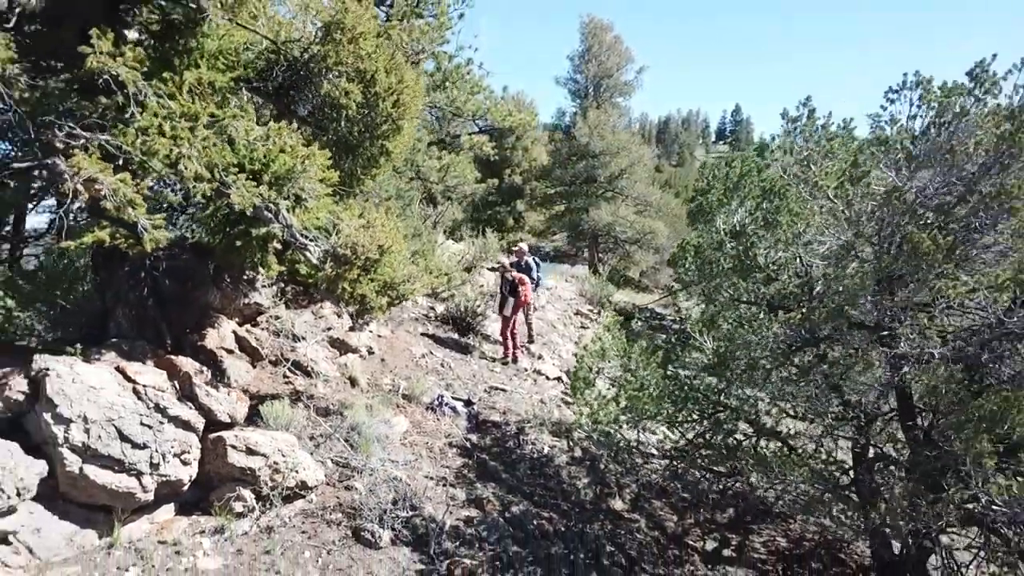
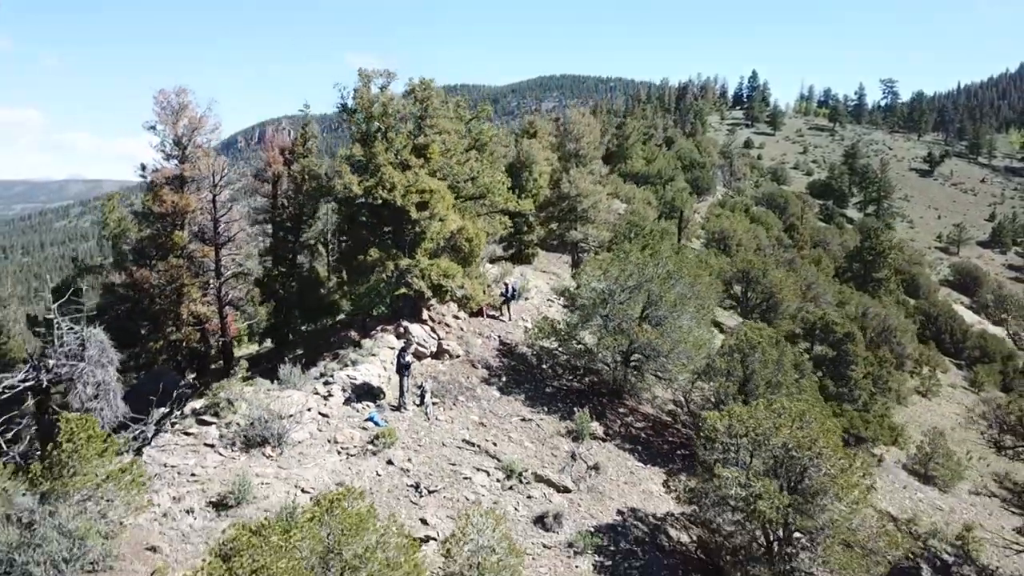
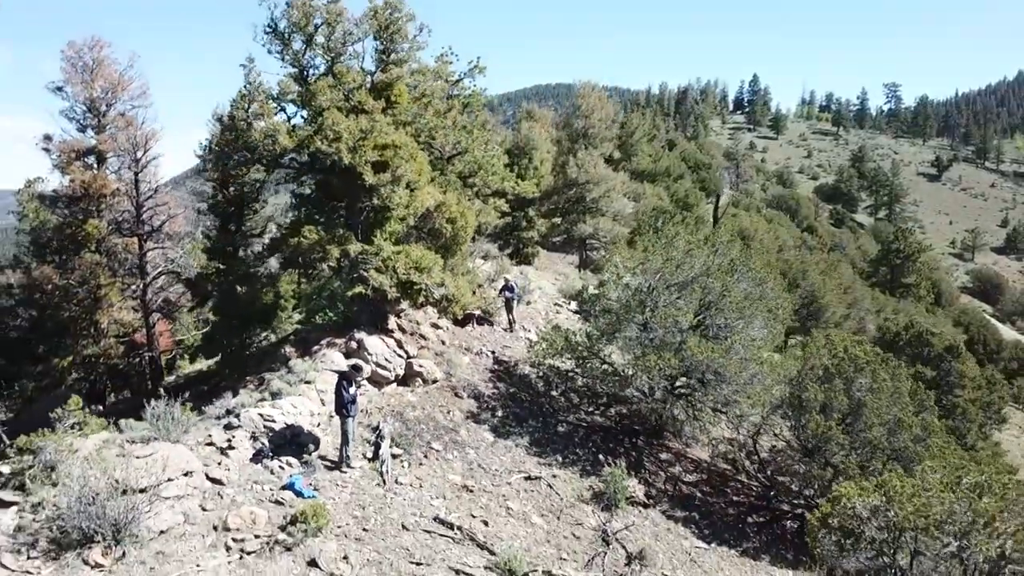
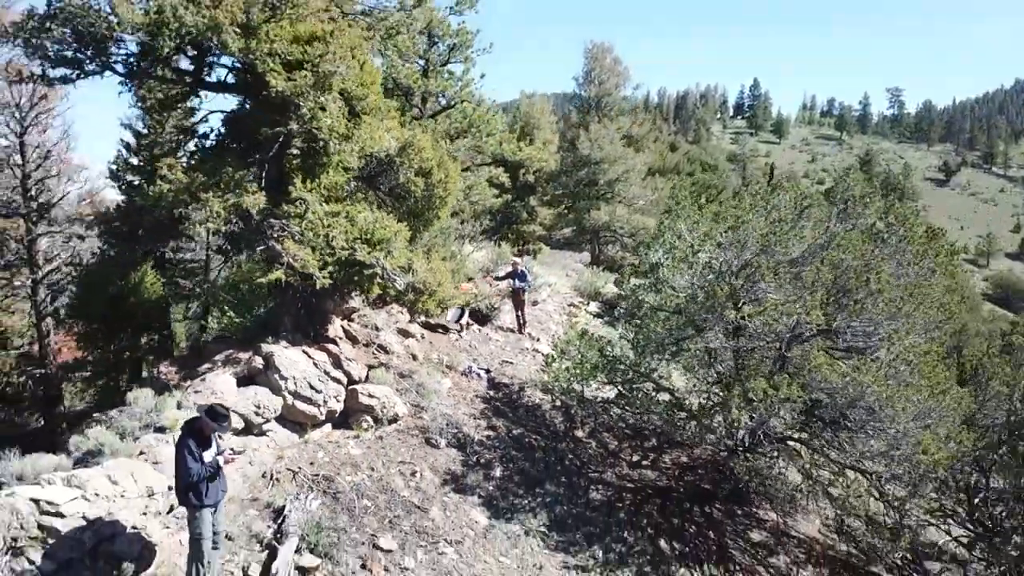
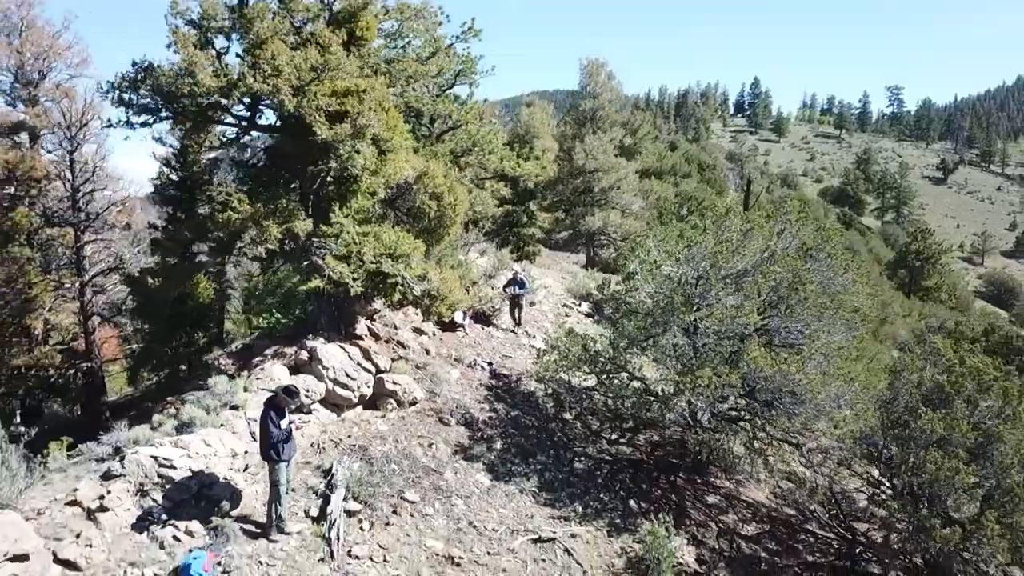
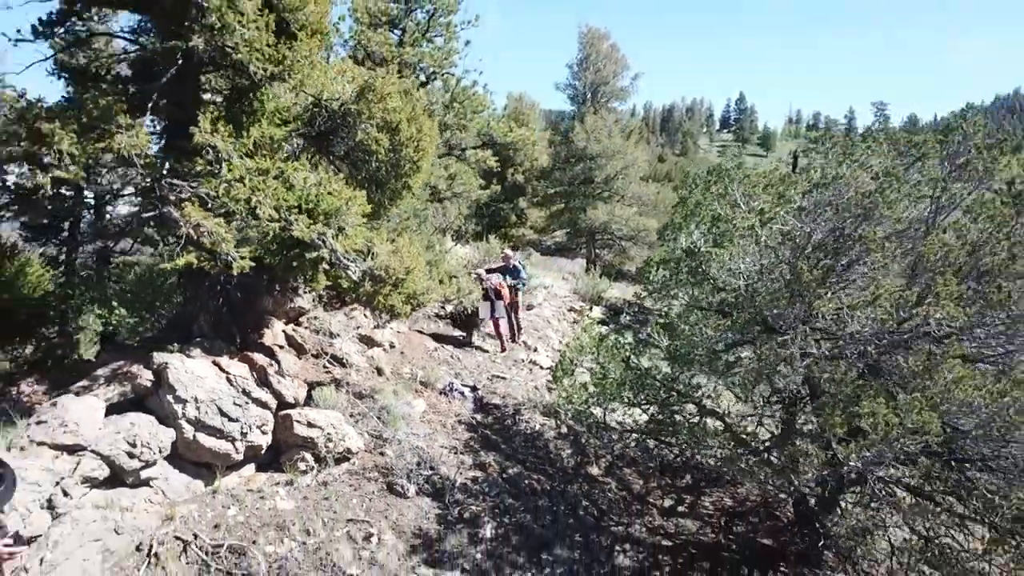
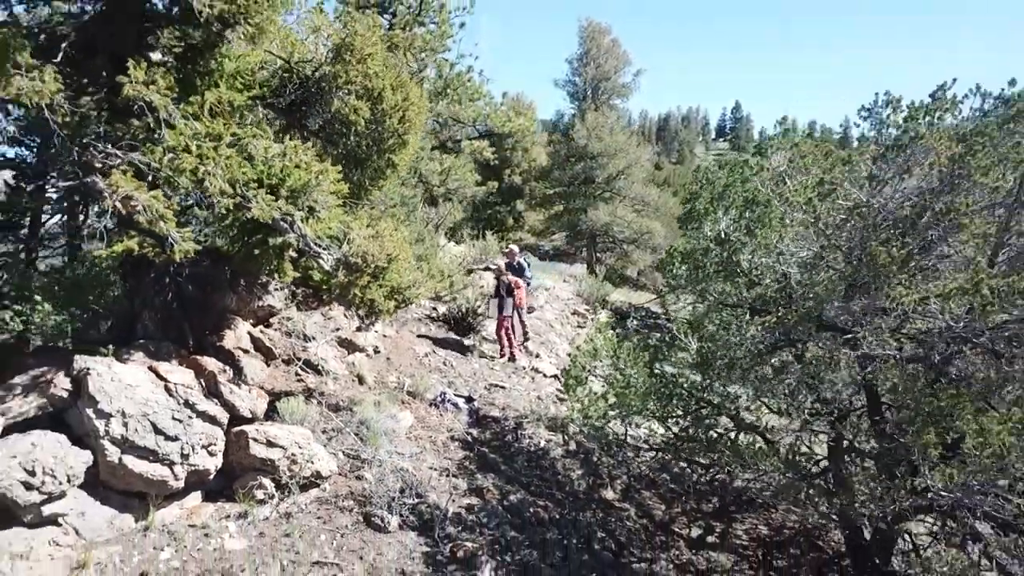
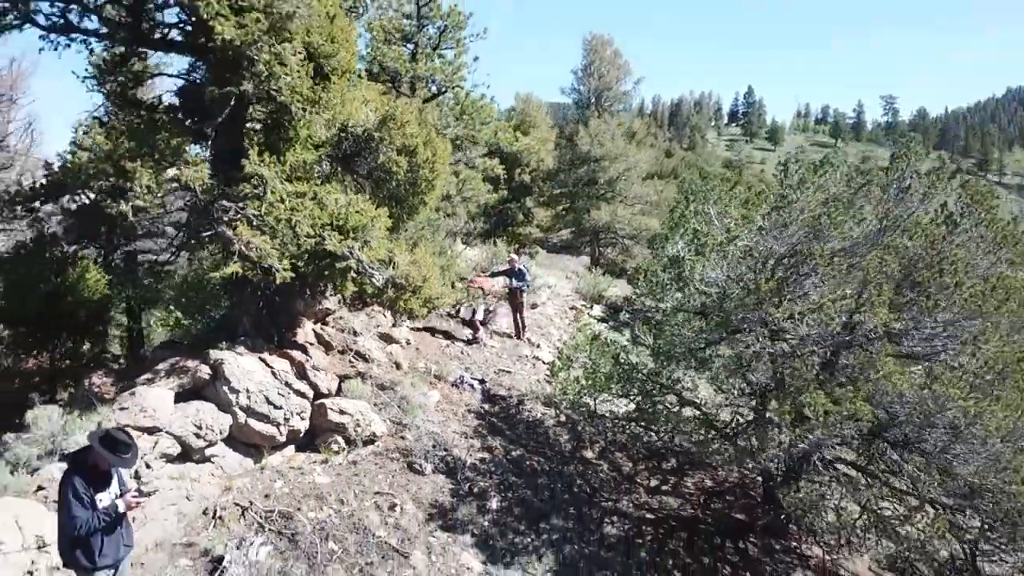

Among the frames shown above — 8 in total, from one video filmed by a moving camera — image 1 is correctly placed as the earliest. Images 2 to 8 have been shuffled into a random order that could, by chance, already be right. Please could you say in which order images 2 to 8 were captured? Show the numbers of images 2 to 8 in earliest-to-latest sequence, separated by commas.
7, 6, 8, 4, 5, 3, 2
